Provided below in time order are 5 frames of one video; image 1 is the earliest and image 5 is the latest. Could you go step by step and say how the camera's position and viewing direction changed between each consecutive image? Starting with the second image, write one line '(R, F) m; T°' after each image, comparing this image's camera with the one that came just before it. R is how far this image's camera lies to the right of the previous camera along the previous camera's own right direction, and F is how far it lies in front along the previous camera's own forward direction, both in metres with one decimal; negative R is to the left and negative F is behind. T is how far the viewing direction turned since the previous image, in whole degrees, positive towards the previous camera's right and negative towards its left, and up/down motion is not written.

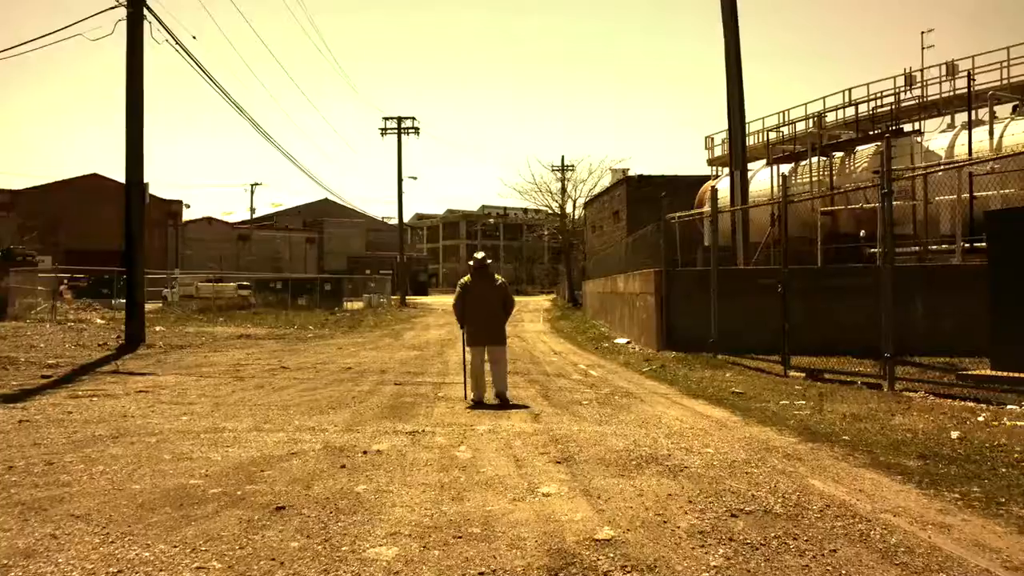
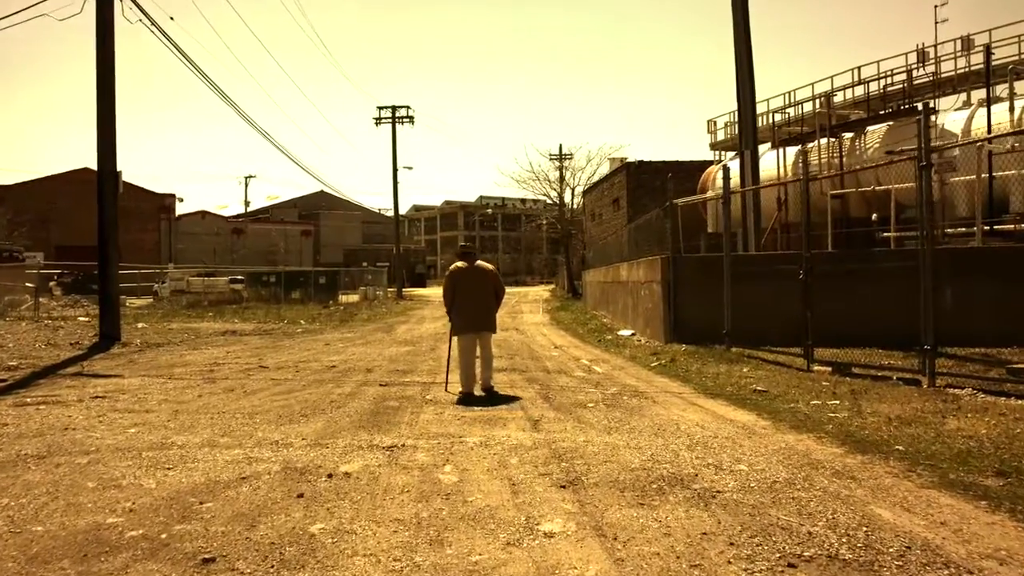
(0.0, +1.0) m; 0°
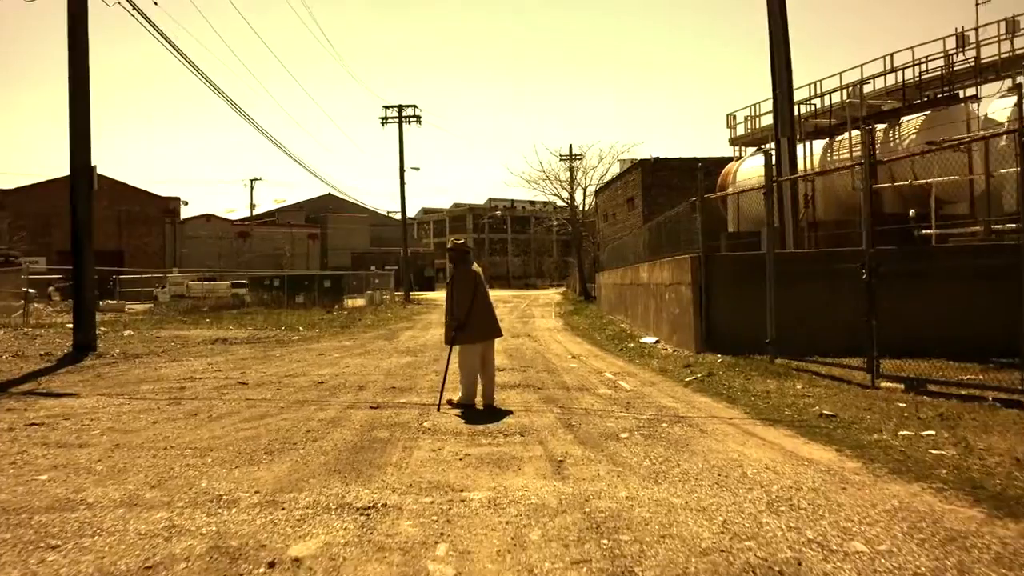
(0.0, +1.5) m; -1°
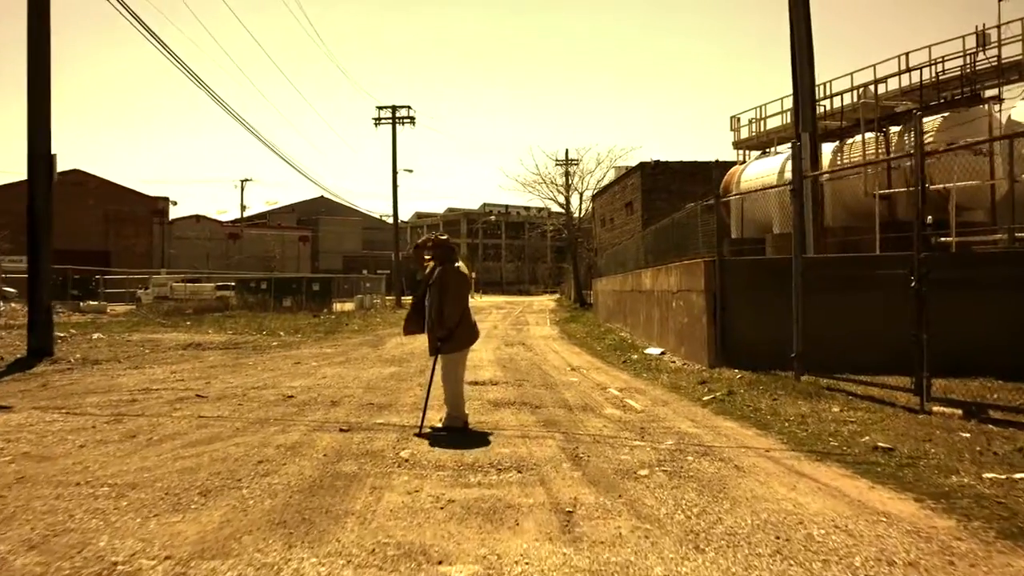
(0.0, +1.2) m; 0°
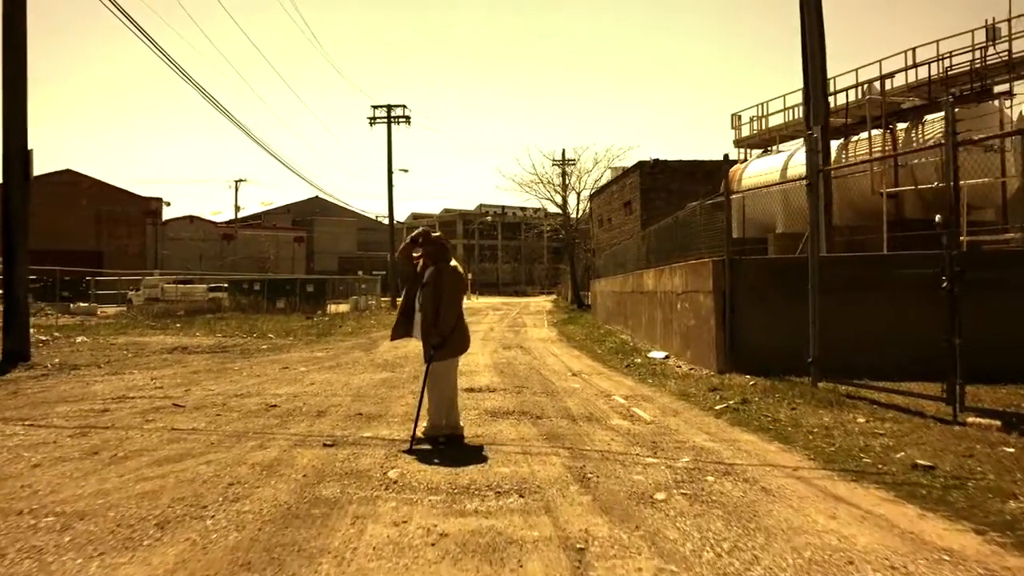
(0.0, +0.6) m; 0°
